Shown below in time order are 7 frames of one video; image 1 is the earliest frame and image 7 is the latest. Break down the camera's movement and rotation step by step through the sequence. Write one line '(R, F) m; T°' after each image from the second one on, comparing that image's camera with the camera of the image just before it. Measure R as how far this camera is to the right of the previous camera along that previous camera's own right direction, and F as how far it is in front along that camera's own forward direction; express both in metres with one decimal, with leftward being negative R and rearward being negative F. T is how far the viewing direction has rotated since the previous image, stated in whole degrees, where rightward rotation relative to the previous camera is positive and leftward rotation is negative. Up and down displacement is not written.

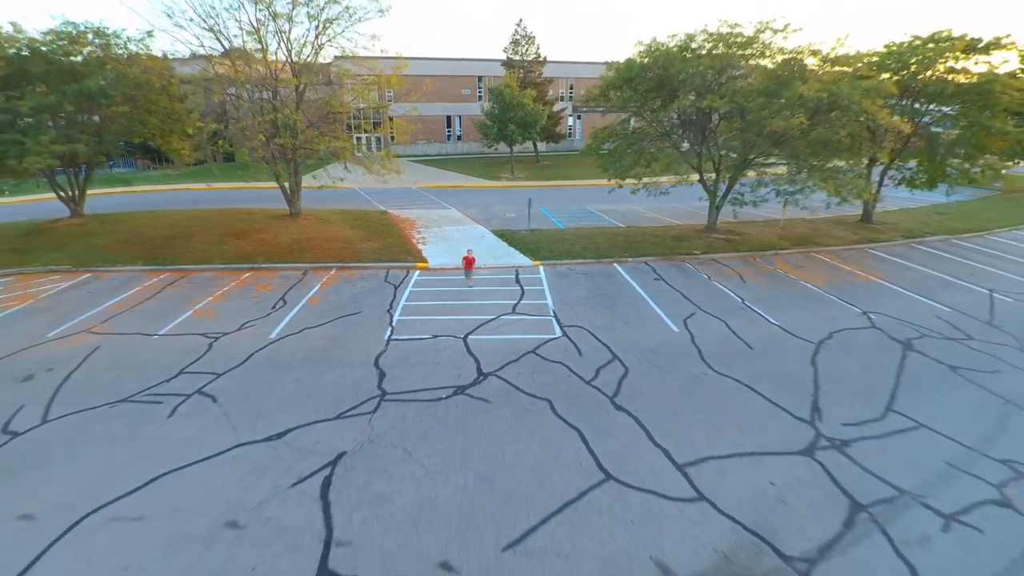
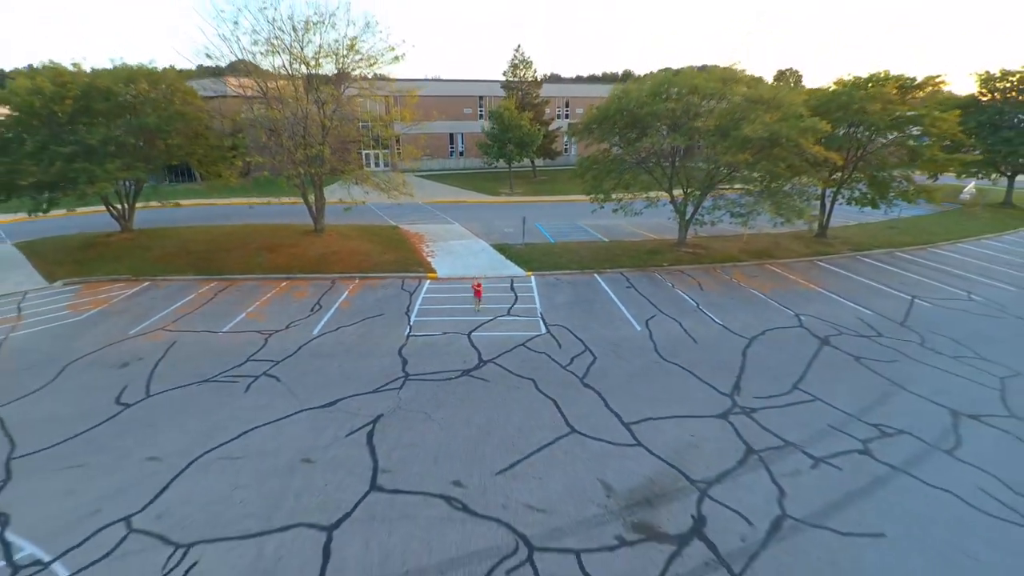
(+0.1, -1.9) m; 0°
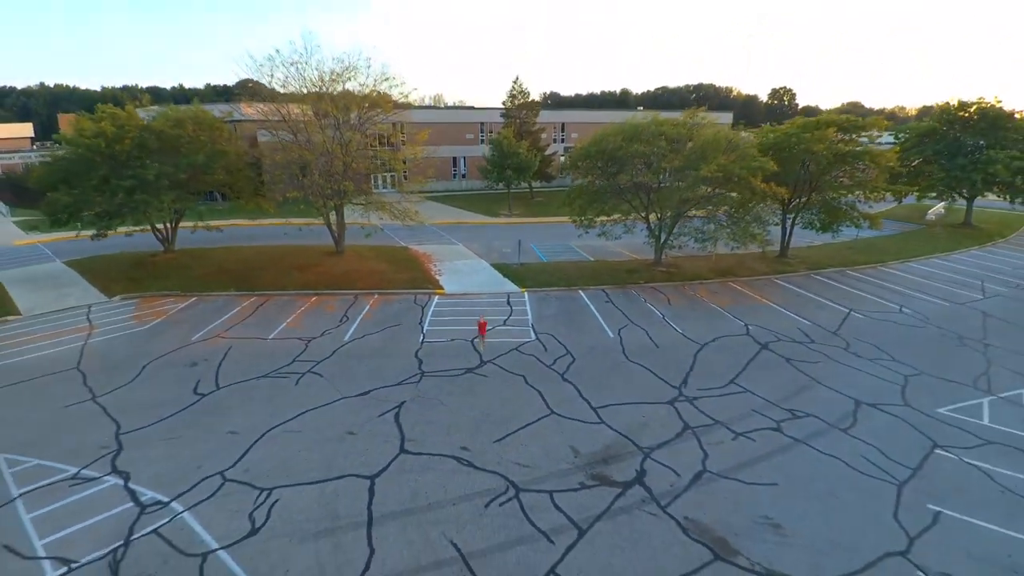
(+0.1, -2.2) m; 0°
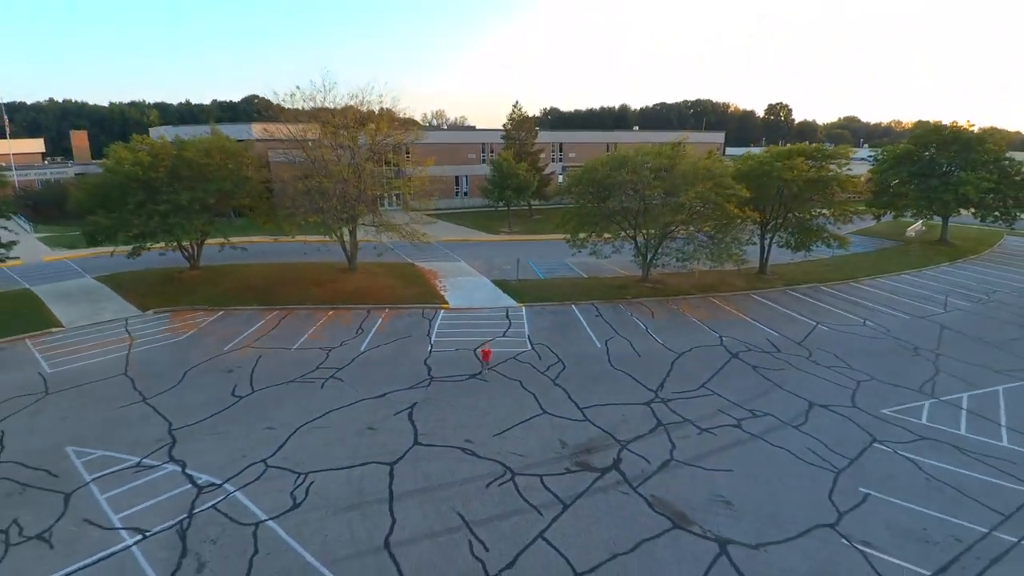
(+0.1, -1.5) m; 0°
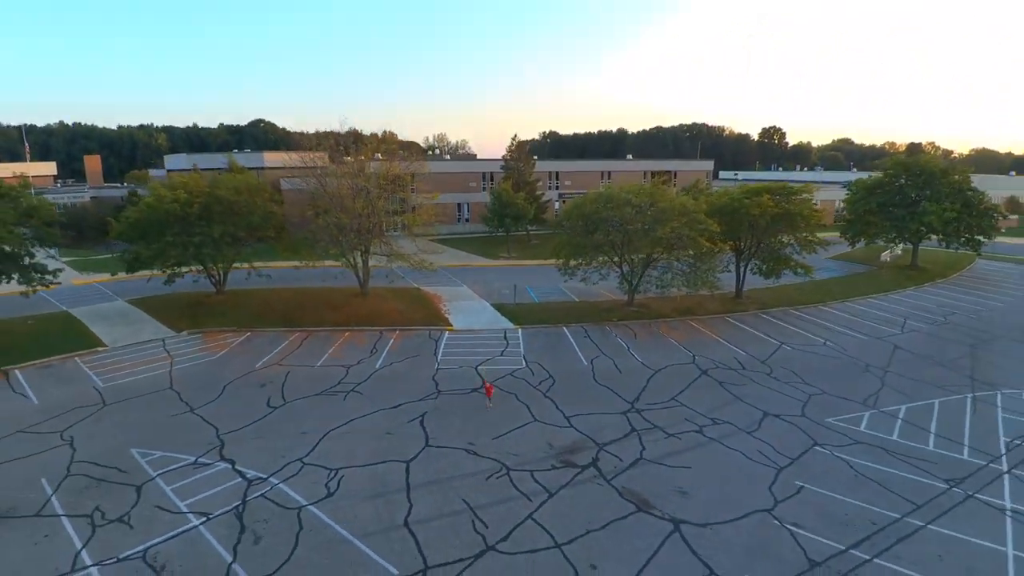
(+0.1, -2.0) m; 0°
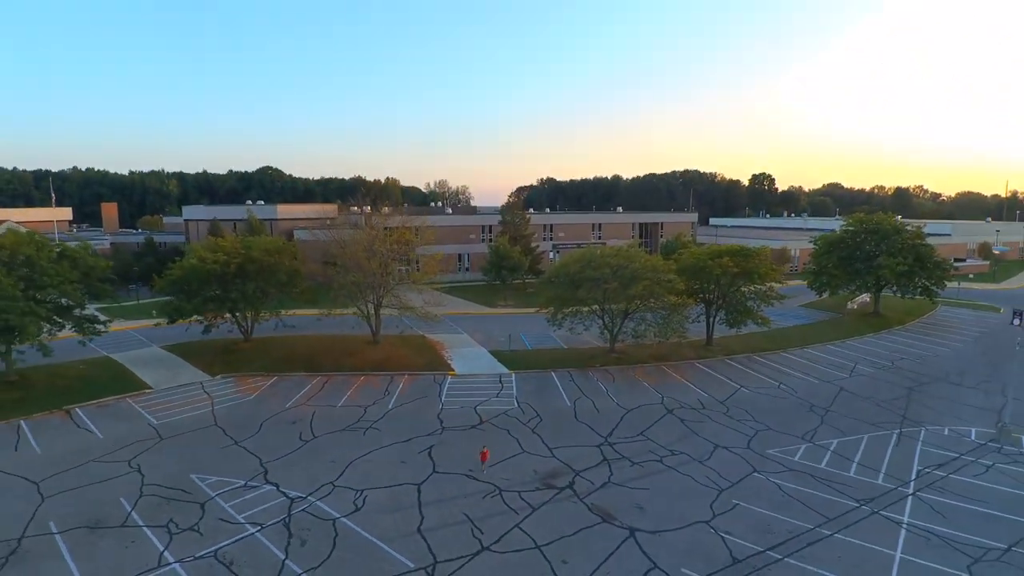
(+0.2, -2.9) m; 0°
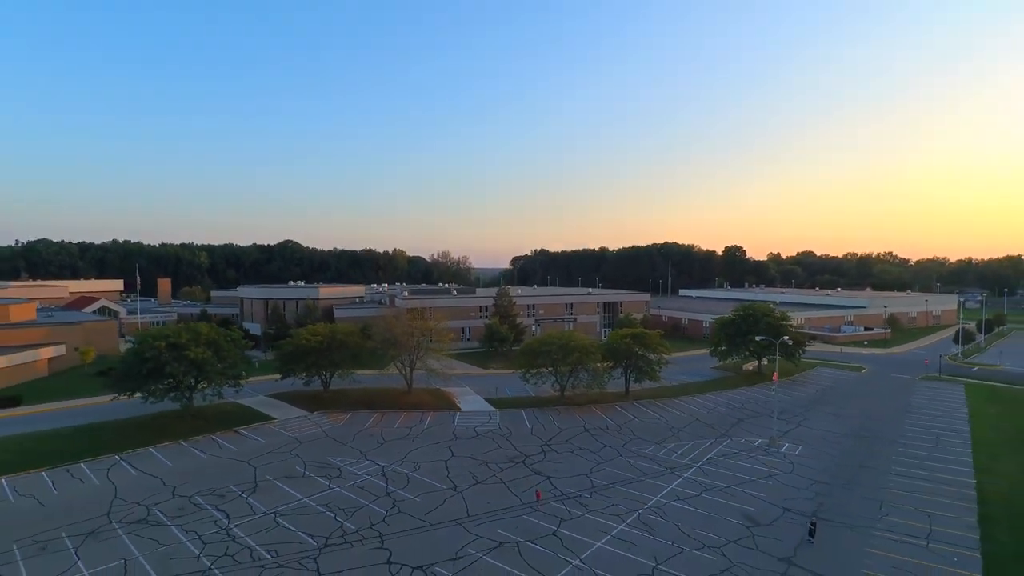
(+0.9, -14.4) m; 0°
